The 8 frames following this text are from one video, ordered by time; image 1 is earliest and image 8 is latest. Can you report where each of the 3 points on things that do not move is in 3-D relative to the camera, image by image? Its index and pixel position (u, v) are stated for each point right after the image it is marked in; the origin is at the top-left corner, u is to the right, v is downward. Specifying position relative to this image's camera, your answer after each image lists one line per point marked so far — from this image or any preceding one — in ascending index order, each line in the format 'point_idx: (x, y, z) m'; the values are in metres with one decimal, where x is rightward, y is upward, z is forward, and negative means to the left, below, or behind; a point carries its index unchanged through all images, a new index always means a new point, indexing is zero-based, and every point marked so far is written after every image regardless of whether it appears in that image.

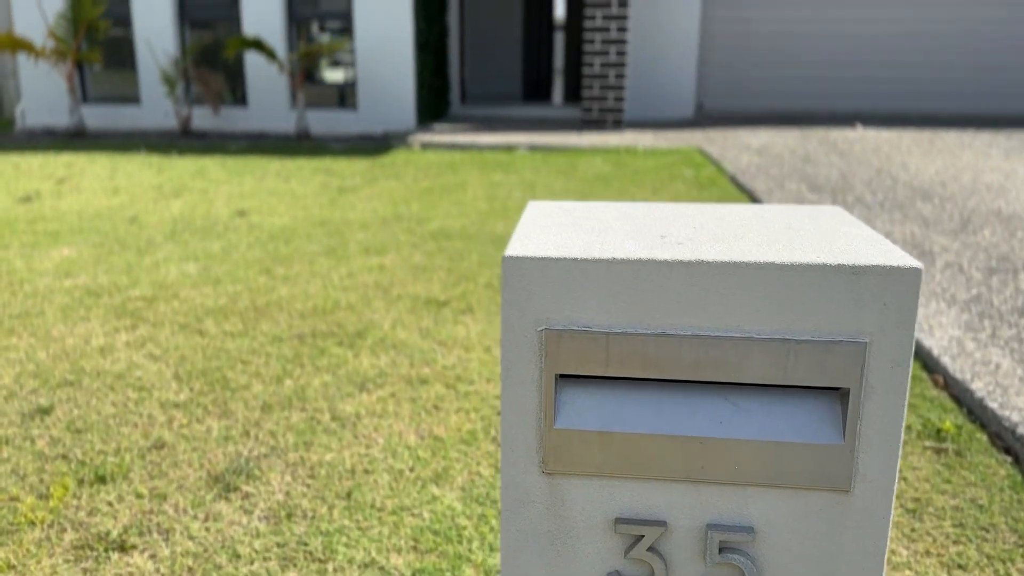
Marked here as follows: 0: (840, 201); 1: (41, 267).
0: (+1.5, +0.4, +3.9) m
1: (-1.8, +0.1, +3.1) m
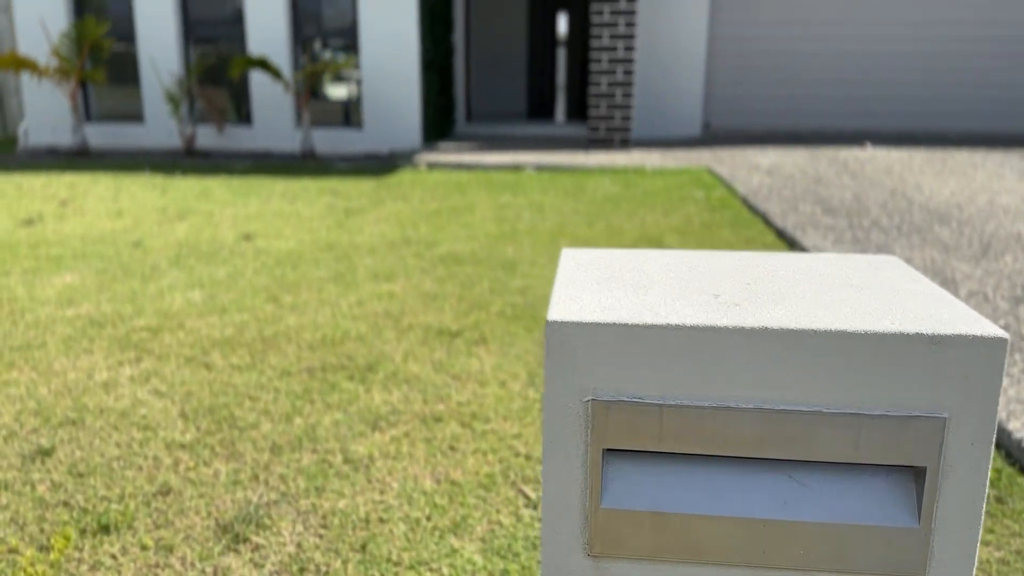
0: (+1.6, +0.3, +3.8) m
1: (-1.7, 0.0, +3.0) m
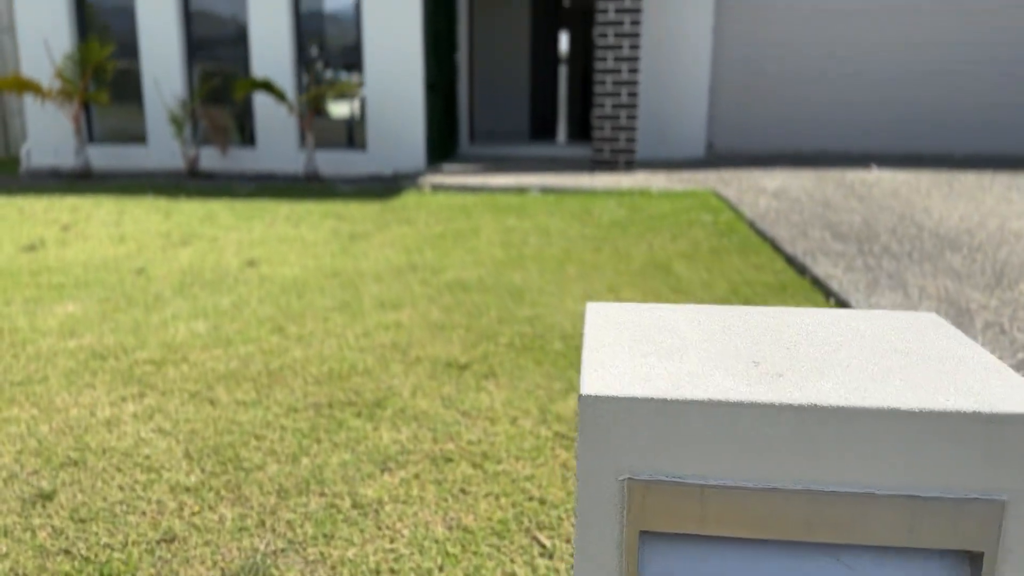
0: (+1.6, +0.2, +3.8) m
1: (-1.7, -0.1, +3.0) m
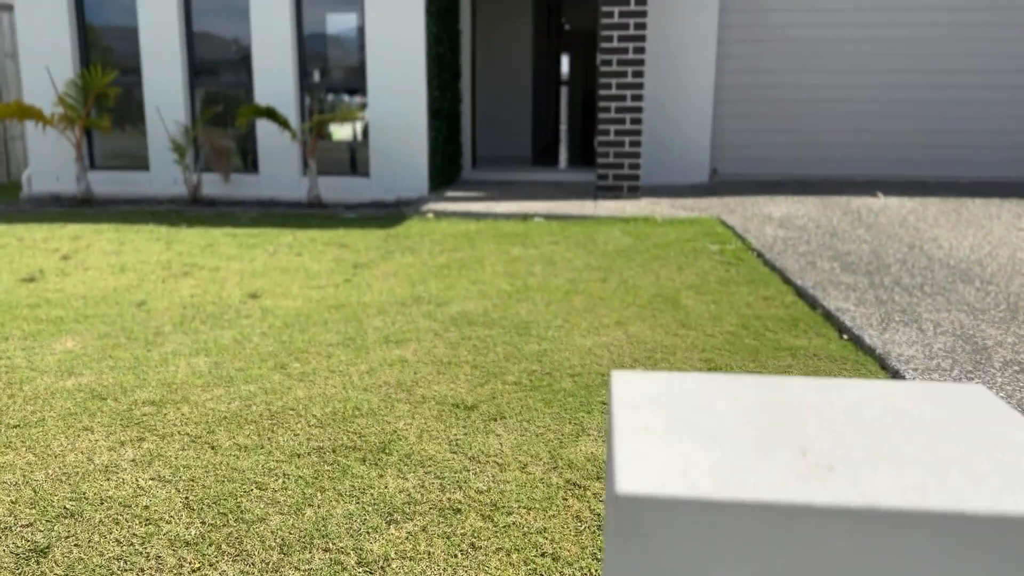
0: (+1.6, 0.0, +3.7) m
1: (-1.7, -0.3, +2.9) m
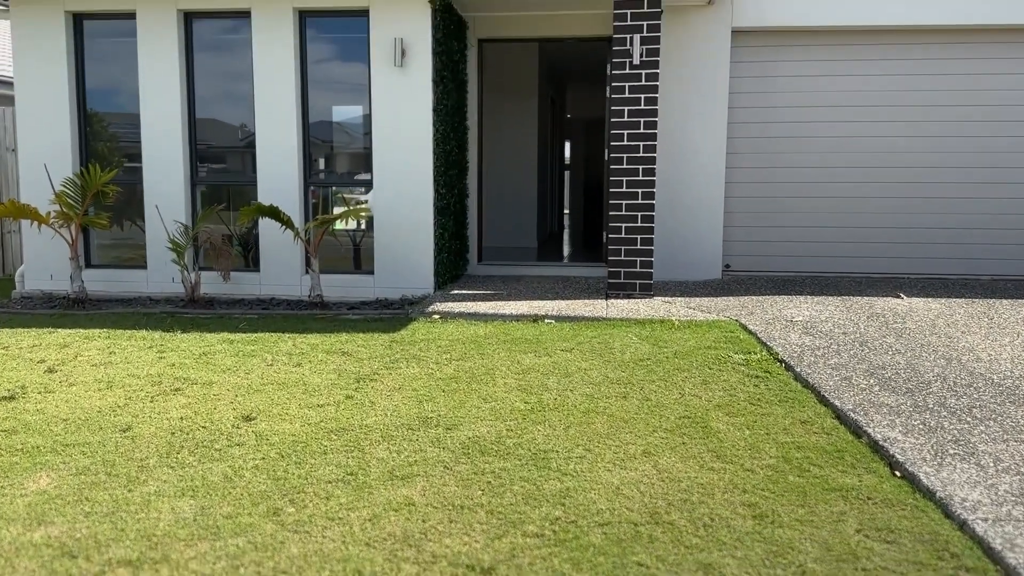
0: (+1.7, -0.5, +3.4) m
1: (-1.6, -0.7, +2.6) m
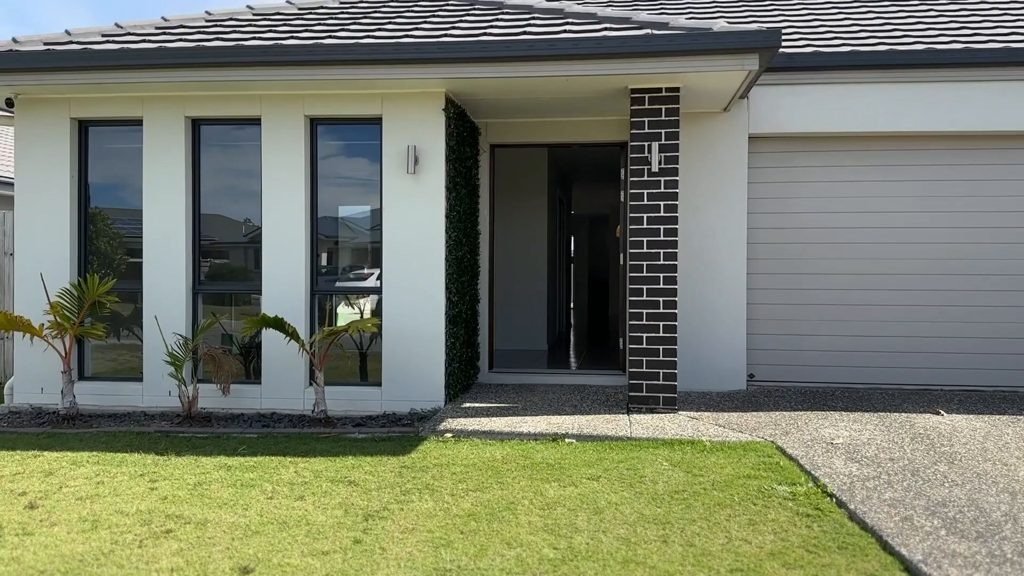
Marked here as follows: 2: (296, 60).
0: (+1.8, -1.0, +3.1) m
1: (-1.5, -1.1, +2.2) m
2: (-1.4, +1.5, +5.4) m
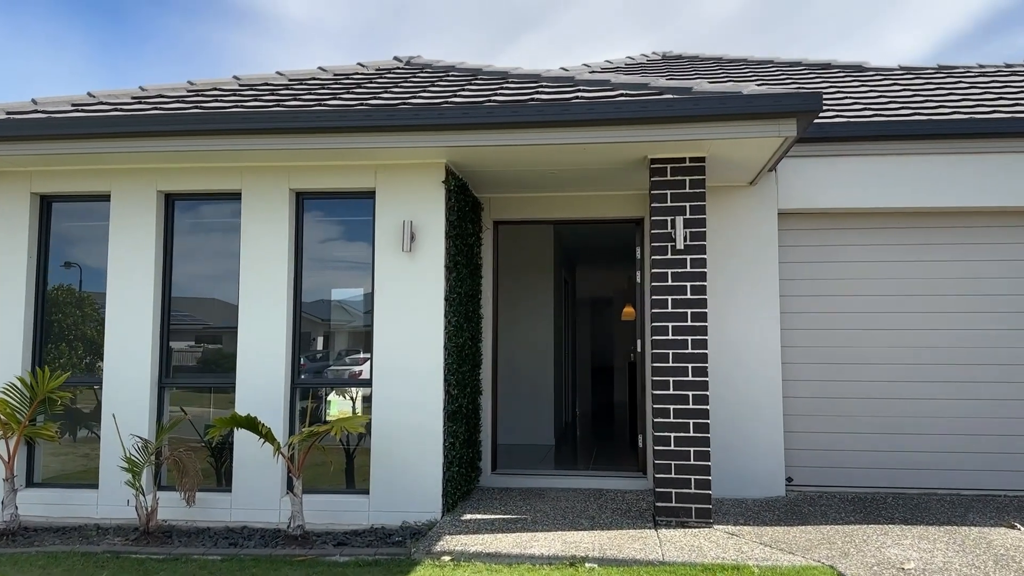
0: (+1.9, -1.3, +2.3) m
1: (-1.4, -1.3, +1.4) m
2: (-1.4, +0.9, +4.8) m
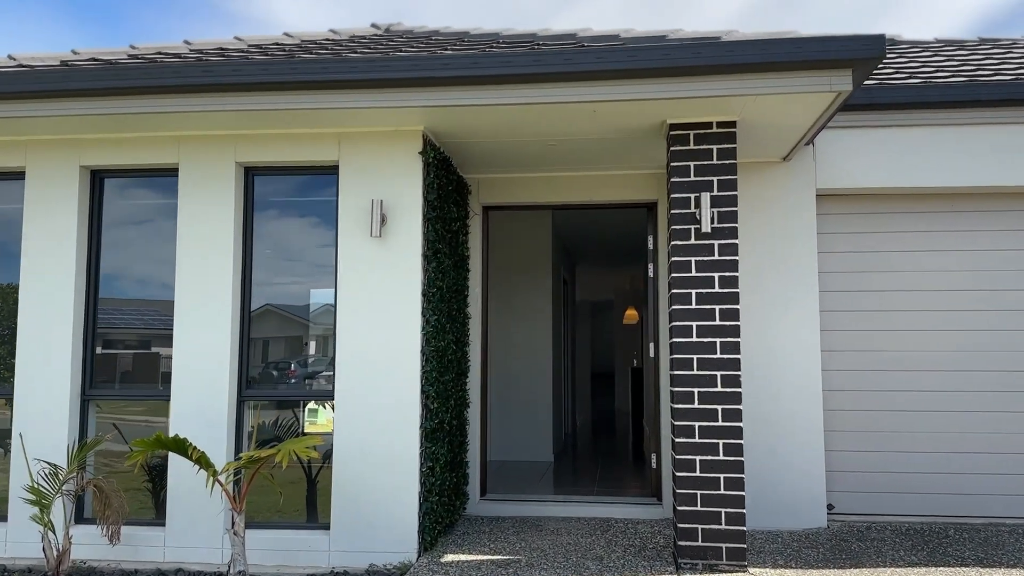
0: (+1.8, -1.2, +1.4) m
1: (-1.5, -1.3, +0.6) m
2: (-1.4, +1.0, +4.0) m
